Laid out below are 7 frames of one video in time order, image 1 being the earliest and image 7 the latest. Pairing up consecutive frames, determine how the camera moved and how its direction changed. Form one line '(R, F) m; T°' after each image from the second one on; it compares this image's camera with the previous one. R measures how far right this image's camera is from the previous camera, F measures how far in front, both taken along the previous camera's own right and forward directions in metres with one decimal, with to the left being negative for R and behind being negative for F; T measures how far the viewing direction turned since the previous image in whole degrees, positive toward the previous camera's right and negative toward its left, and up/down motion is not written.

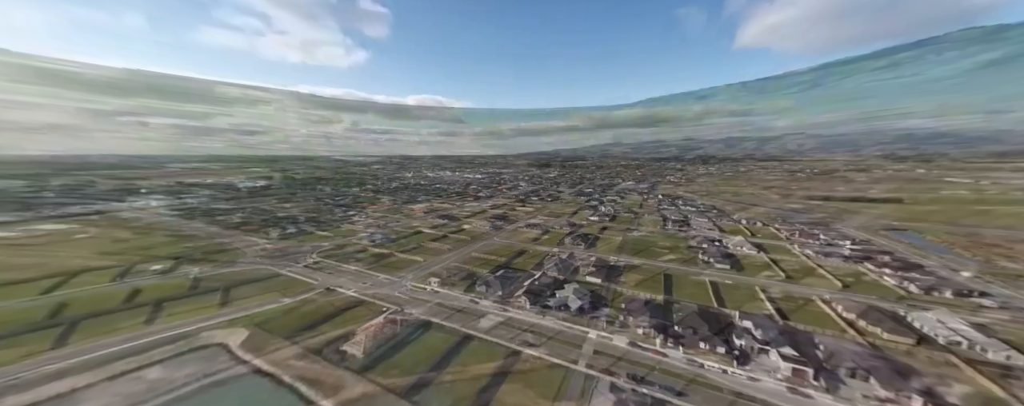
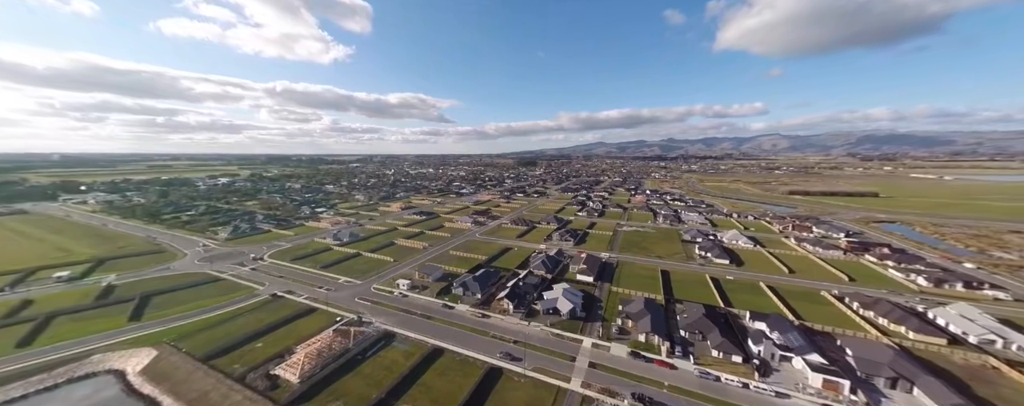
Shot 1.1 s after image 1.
(+0.5, +4.7) m; +3°
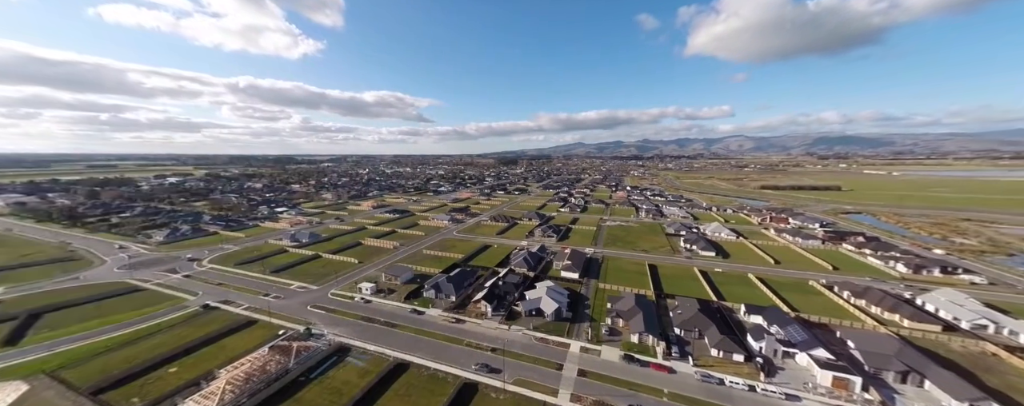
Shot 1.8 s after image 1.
(+0.4, +3.1) m; +4°
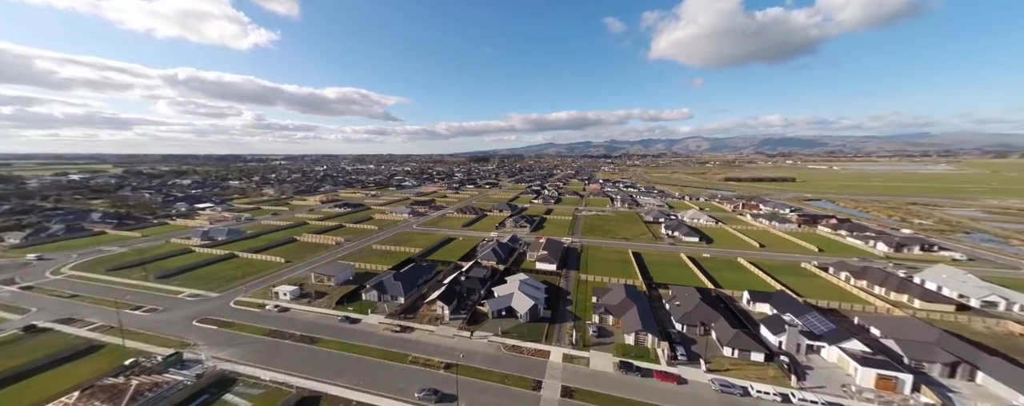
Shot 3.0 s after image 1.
(+0.8, +5.3) m; +5°
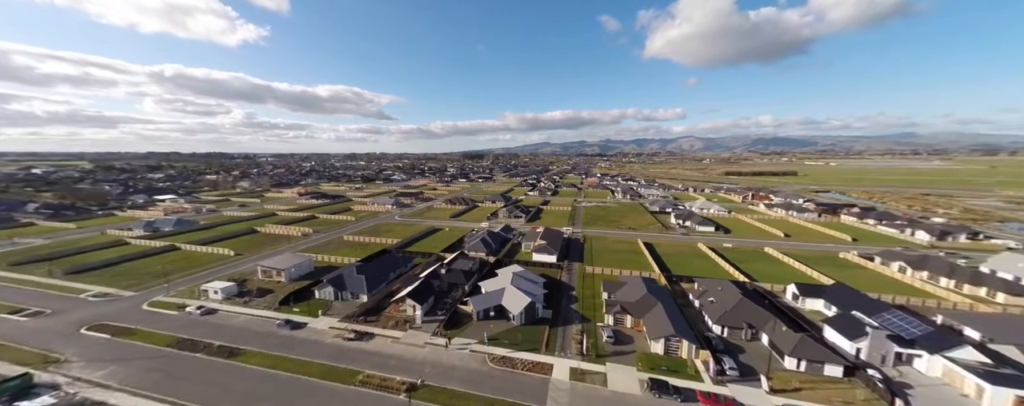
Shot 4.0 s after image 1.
(+0.3, +4.4) m; +1°
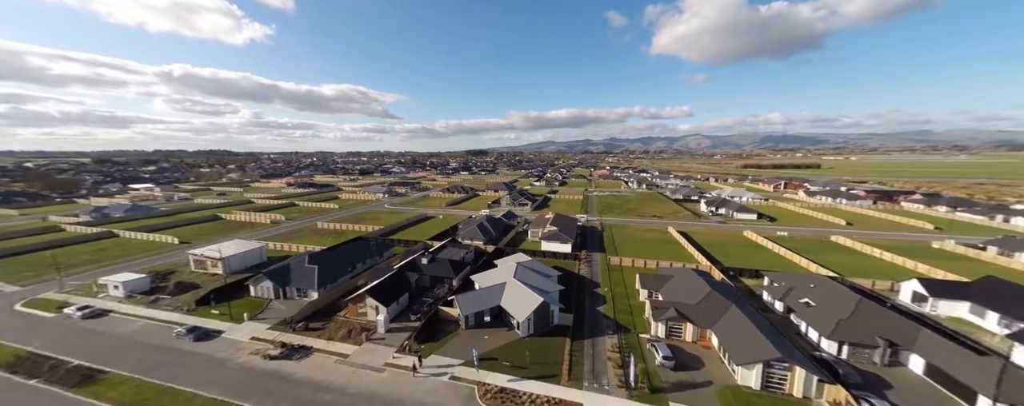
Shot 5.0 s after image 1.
(0.0, +4.8) m; -1°
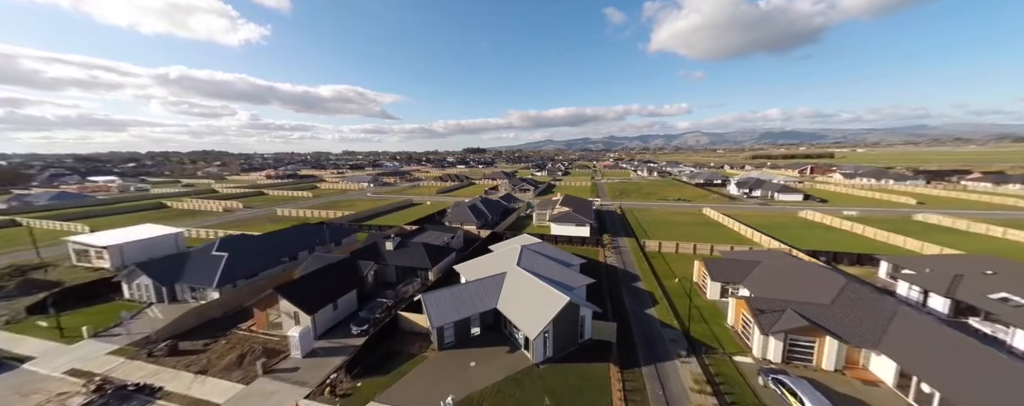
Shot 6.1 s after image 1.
(-0.1, +4.4) m; 0°
